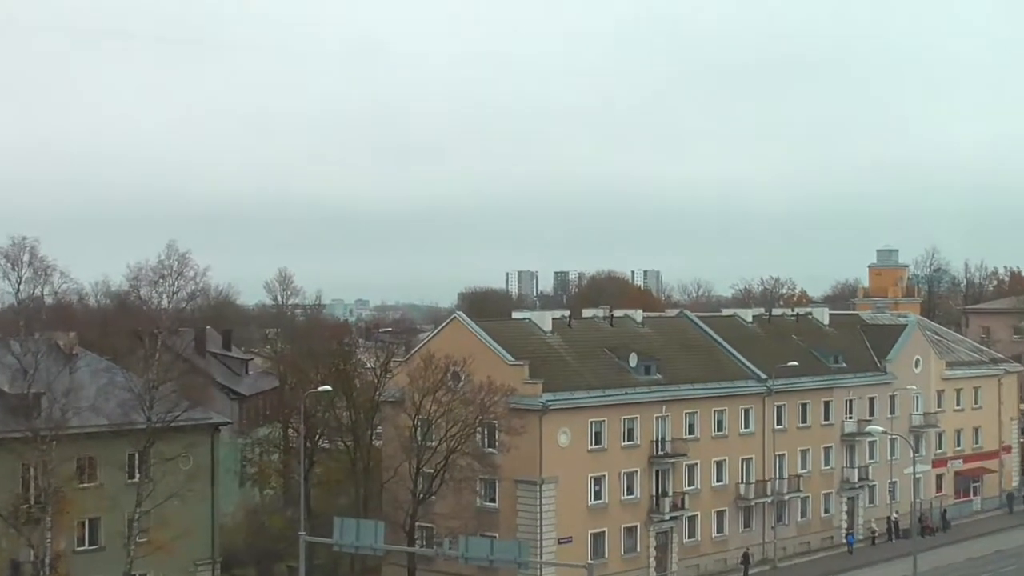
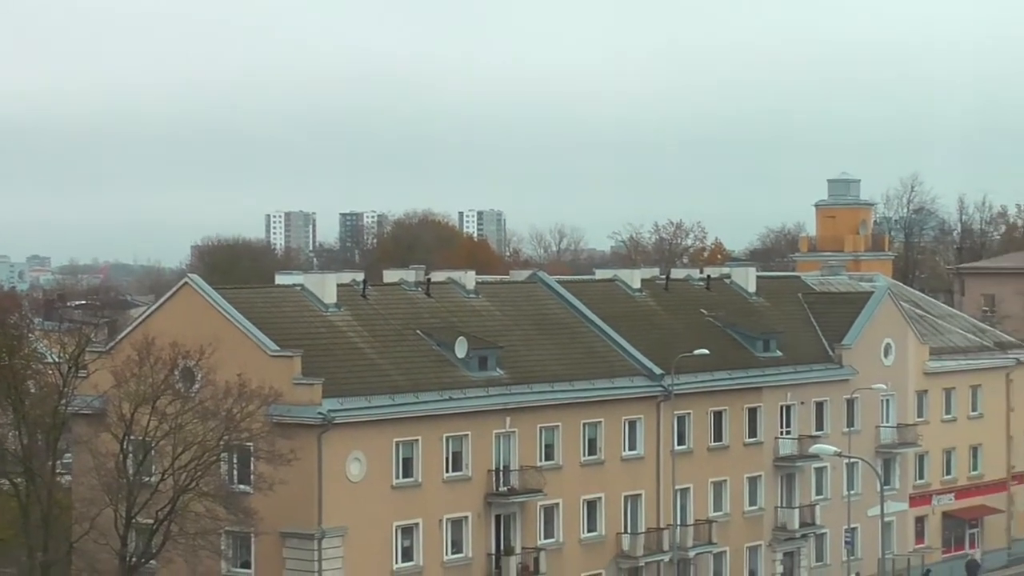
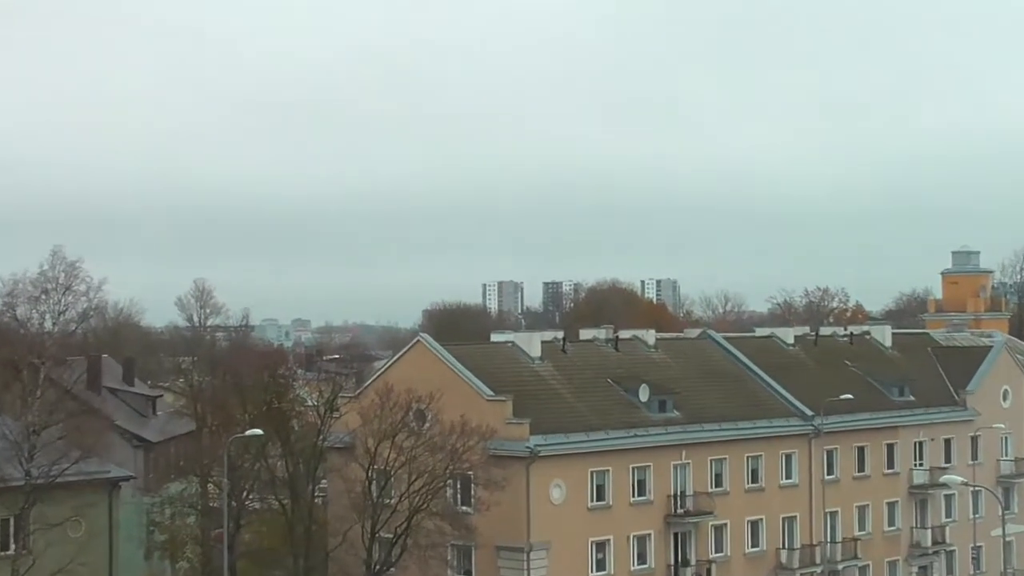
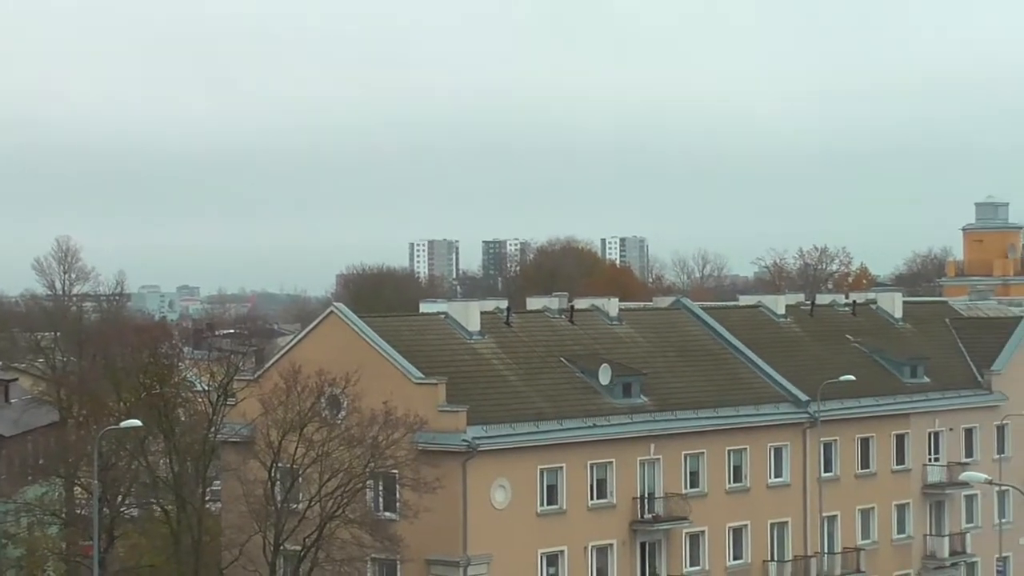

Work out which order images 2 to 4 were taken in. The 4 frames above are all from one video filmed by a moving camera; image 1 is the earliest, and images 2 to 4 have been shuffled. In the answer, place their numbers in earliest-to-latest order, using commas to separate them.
3, 4, 2
